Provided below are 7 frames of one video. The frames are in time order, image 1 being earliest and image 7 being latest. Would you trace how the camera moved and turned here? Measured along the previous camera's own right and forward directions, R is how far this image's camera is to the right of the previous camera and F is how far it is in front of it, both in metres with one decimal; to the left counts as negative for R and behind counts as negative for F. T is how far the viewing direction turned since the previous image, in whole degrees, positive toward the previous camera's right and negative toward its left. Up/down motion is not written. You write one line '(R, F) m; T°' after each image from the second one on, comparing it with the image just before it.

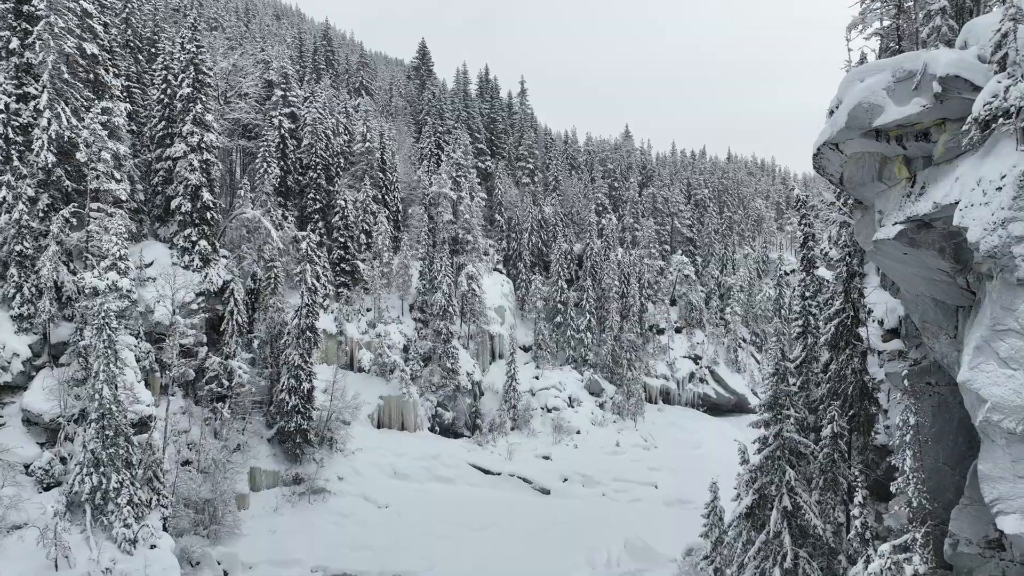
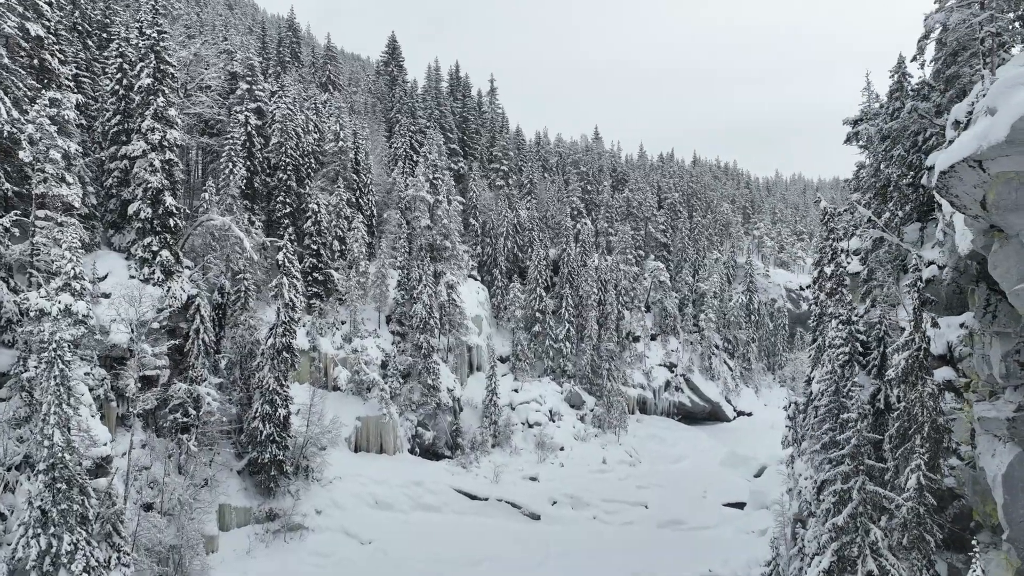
(-1.6, +2.3) m; +4°
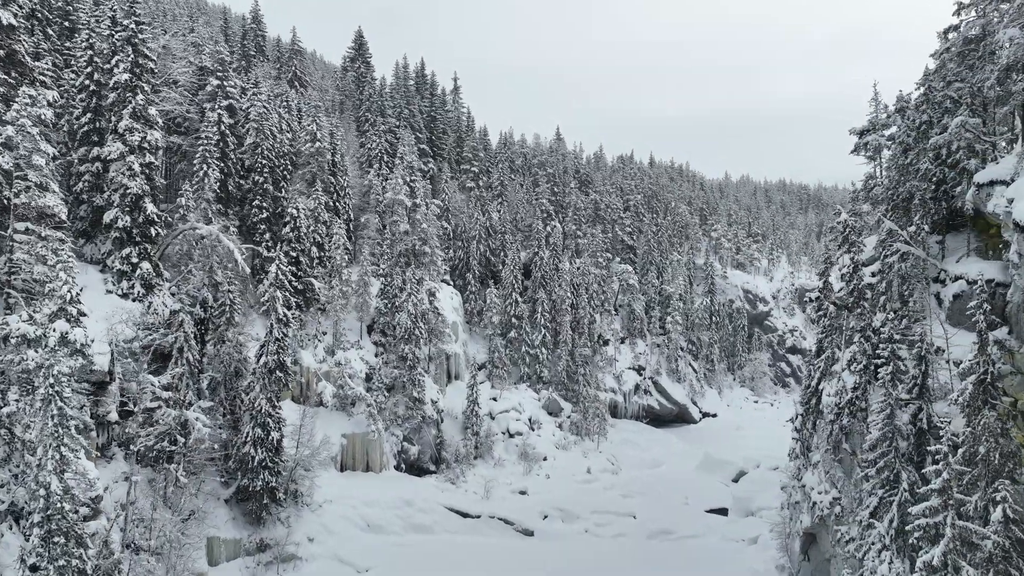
(-2.2, +1.2) m; +5°
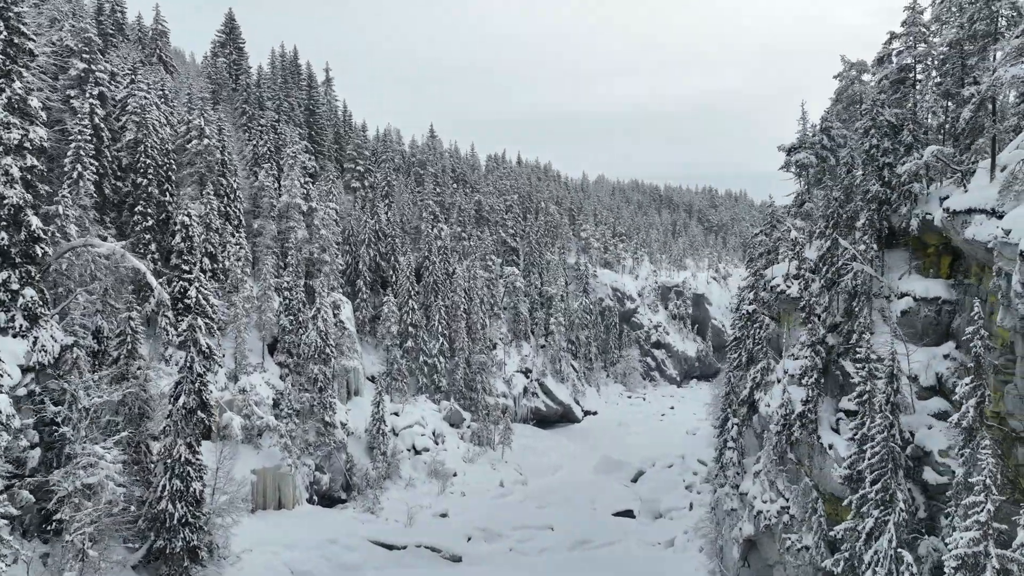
(-3.3, +1.9) m; +12°
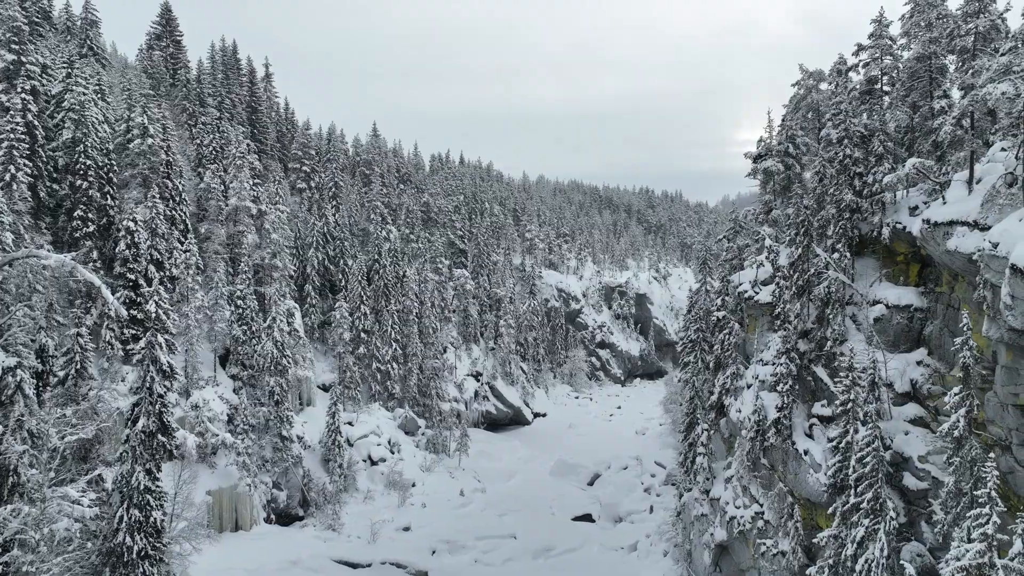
(-1.3, +0.7) m; +5°
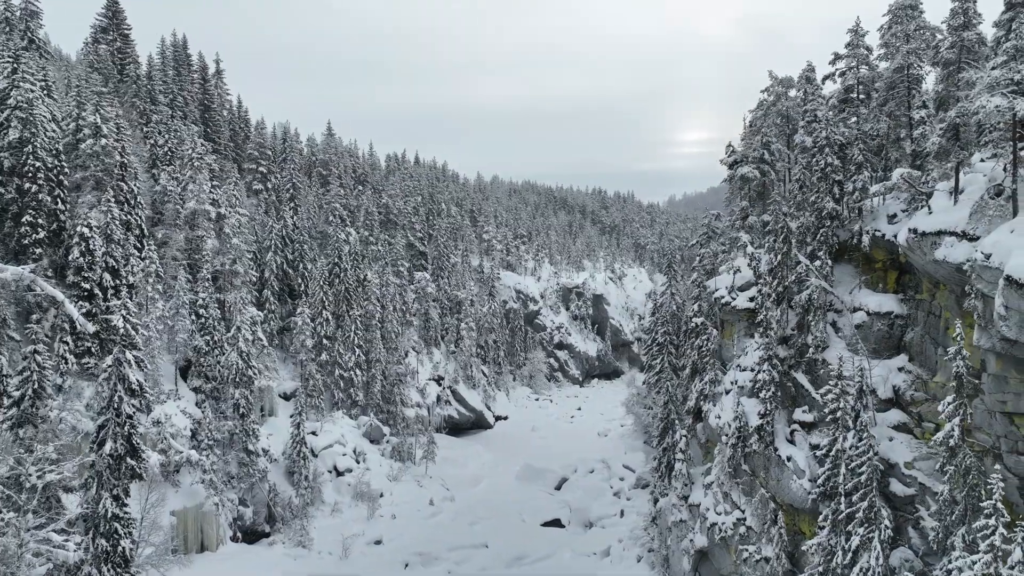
(-1.0, +0.5) m; +4°
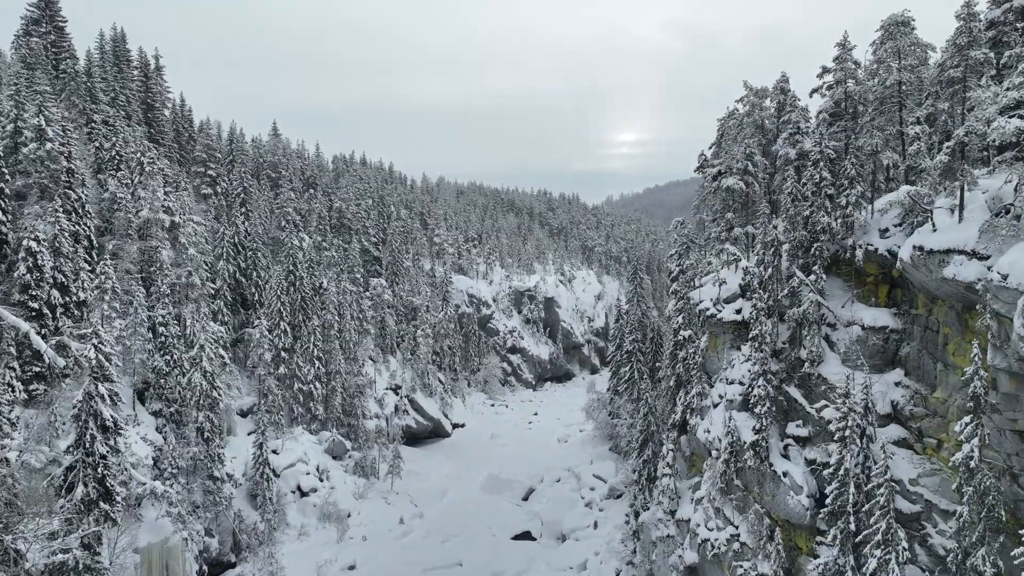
(-1.6, +0.9) m; +5°
